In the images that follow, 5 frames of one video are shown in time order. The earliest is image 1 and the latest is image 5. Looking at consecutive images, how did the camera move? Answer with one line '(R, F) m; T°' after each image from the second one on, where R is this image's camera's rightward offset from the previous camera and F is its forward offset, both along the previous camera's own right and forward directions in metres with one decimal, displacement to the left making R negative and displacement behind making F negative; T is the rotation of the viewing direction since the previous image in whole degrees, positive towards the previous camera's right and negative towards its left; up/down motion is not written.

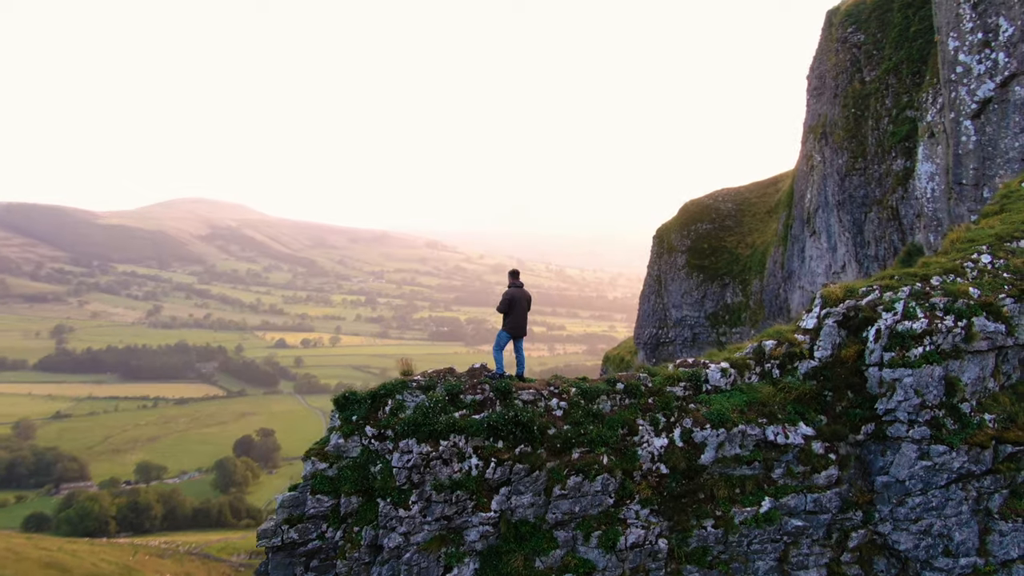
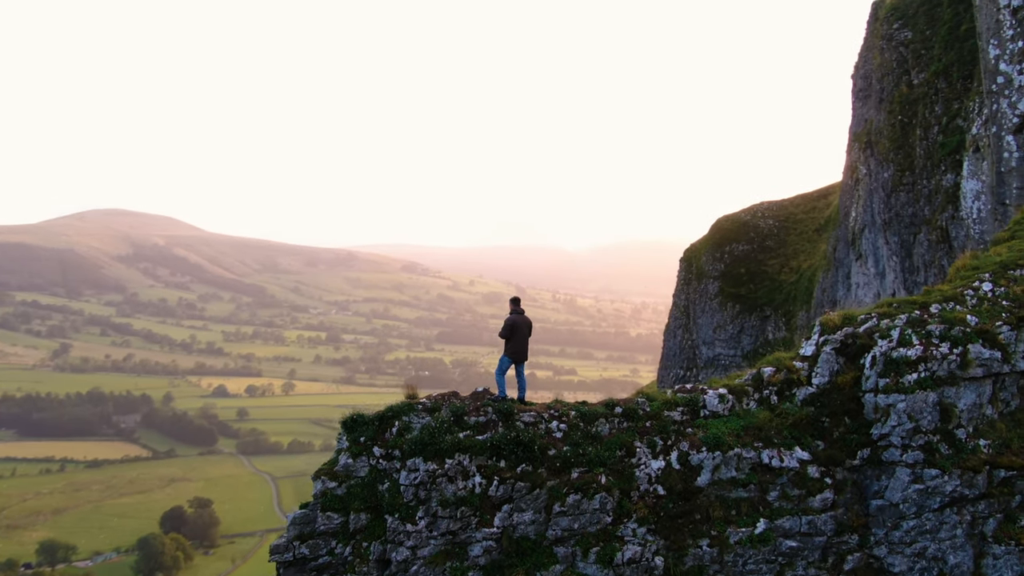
(-0.1, +1.0) m; +1°
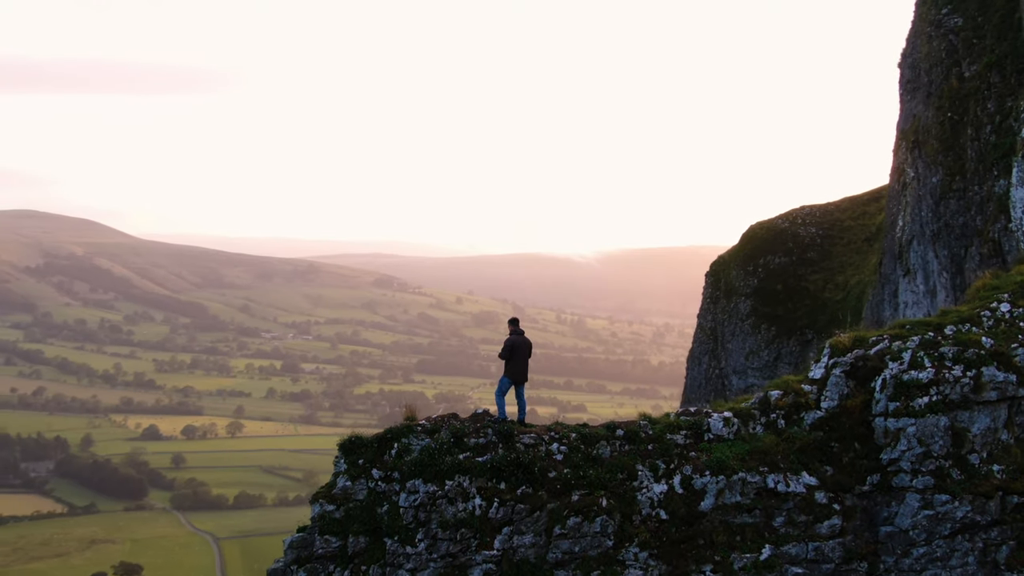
(0.0, +0.7) m; +1°
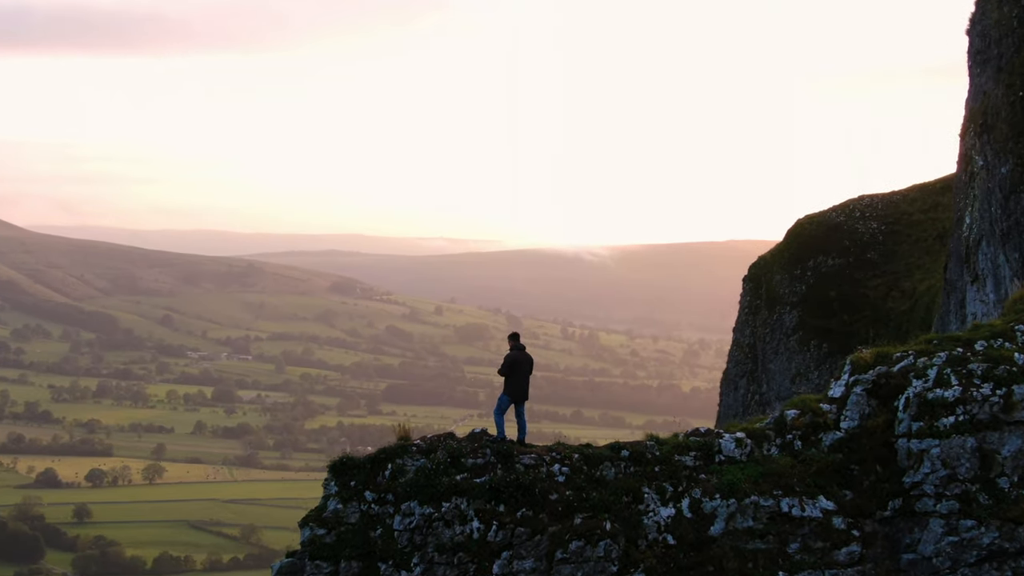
(0.0, +0.7) m; 0°
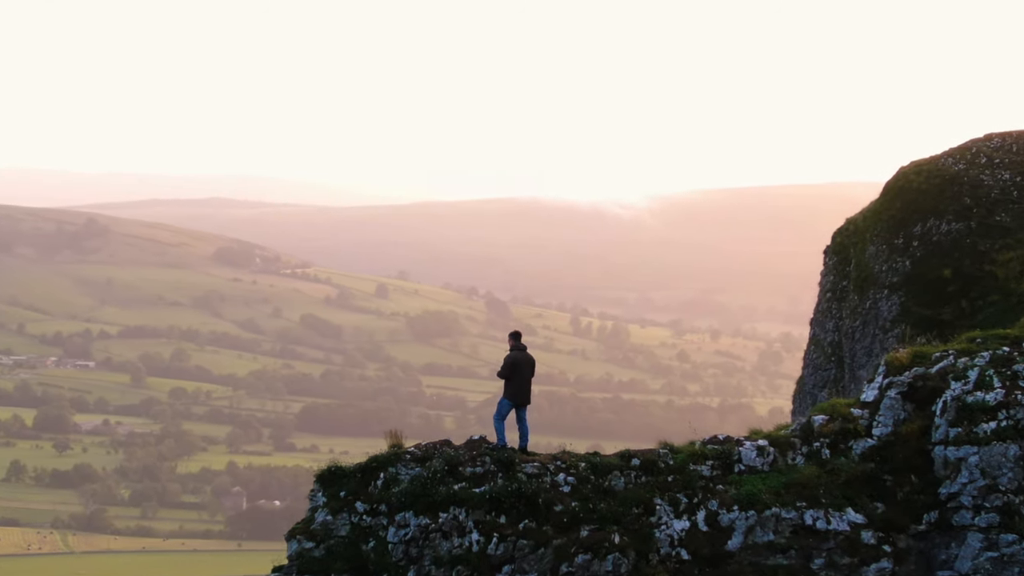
(+0.1, +1.0) m; 0°
